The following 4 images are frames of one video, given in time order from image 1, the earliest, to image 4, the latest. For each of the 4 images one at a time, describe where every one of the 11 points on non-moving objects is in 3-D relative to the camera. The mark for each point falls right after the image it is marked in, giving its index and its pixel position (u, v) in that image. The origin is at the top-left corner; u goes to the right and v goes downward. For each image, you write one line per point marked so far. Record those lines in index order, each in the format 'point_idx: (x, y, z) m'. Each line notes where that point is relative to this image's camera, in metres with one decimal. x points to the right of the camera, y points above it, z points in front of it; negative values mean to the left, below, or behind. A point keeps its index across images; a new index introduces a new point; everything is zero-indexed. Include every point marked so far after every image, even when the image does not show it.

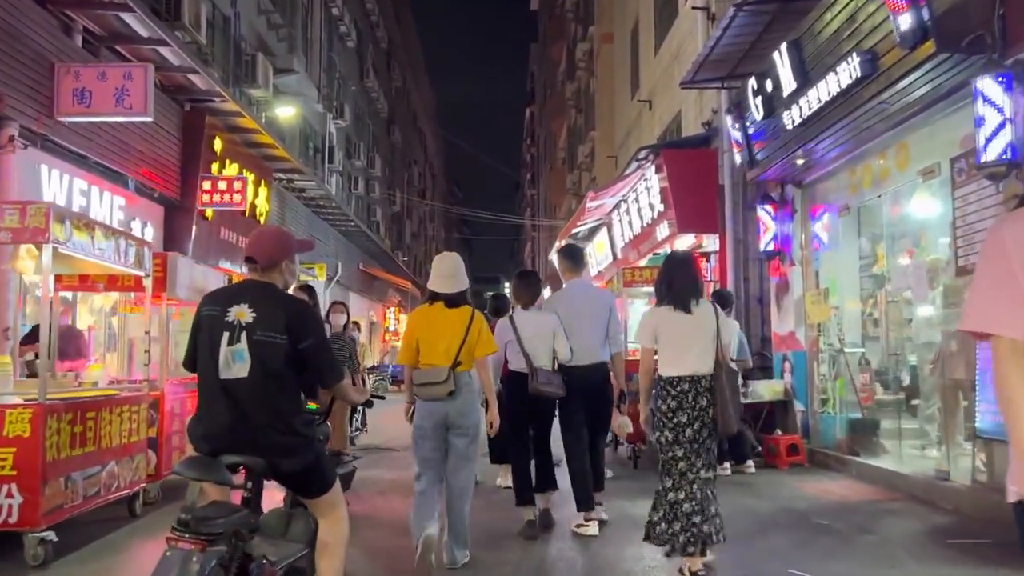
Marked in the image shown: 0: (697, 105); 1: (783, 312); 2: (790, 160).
0: (+2.9, +2.8, +13.0) m
1: (+3.1, -0.3, +9.5) m
2: (+2.8, +1.3, +8.3) m
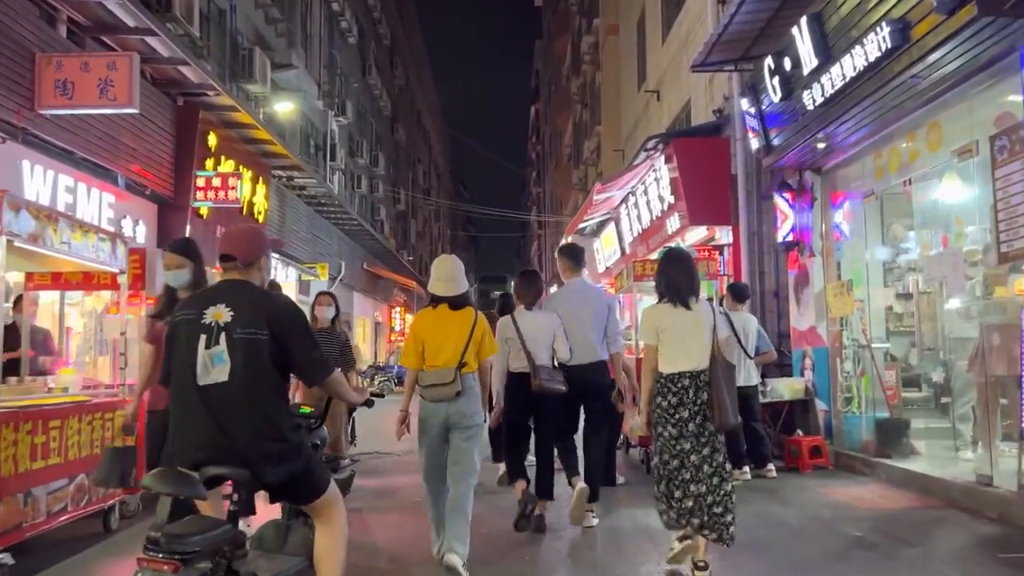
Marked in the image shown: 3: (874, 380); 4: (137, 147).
0: (+2.9, +2.9, +12.5) m
1: (+3.1, -0.2, +9.0) m
2: (+2.8, +1.3, +7.8) m
3: (+3.5, -0.9, +8.0) m
4: (-5.4, +2.1, +12.1) m
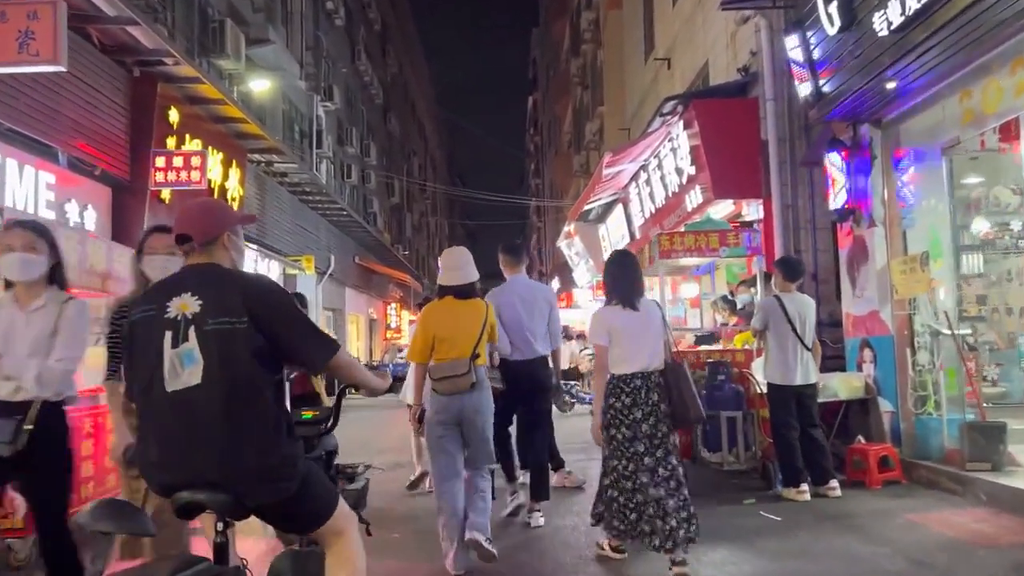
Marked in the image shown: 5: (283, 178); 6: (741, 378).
0: (+2.9, +3.1, +11.0) m
1: (+3.1, 0.0, +7.5) m
2: (+2.8, +1.5, +6.3) m
3: (+3.5, -0.7, +6.6) m
4: (-5.5, +2.1, +10.7) m
5: (-5.2, +2.5, +19.2) m
6: (+1.9, -0.7, +6.8) m
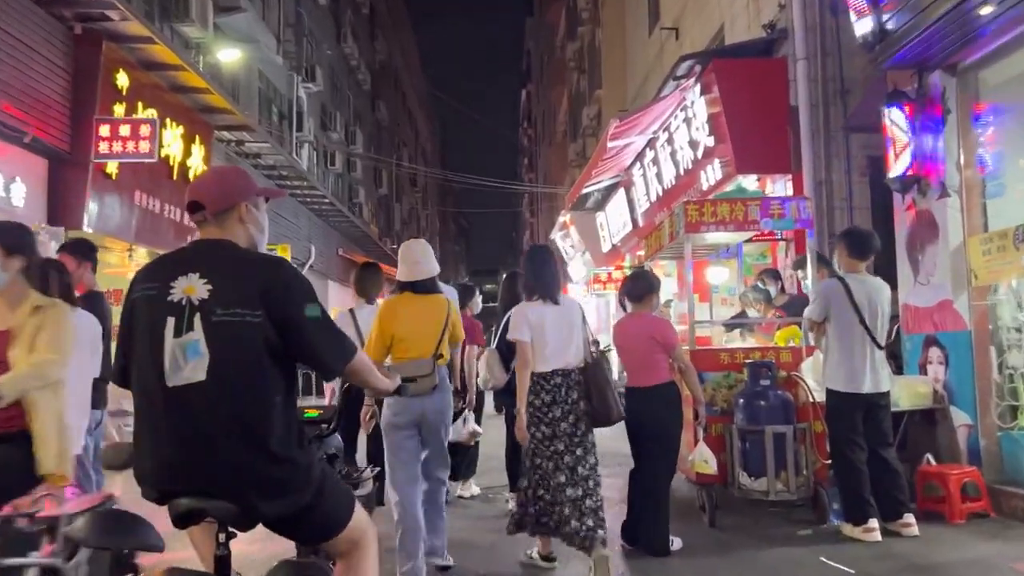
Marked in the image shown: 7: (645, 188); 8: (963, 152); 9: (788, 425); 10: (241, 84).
0: (+2.8, +3.3, +9.7) m
1: (+3.0, +0.1, +6.2) m
2: (+2.7, +1.6, +5.0) m
3: (+3.4, -0.6, +5.3) m
4: (-5.6, +2.3, +9.3) m
5: (-5.4, +2.7, +17.8) m
6: (+1.8, -0.6, +5.5) m
7: (+1.9, +1.5, +12.2) m
8: (+3.1, +1.0, +5.8) m
9: (+1.7, -0.9, +5.2) m
10: (-5.7, +4.3, +17.7) m
